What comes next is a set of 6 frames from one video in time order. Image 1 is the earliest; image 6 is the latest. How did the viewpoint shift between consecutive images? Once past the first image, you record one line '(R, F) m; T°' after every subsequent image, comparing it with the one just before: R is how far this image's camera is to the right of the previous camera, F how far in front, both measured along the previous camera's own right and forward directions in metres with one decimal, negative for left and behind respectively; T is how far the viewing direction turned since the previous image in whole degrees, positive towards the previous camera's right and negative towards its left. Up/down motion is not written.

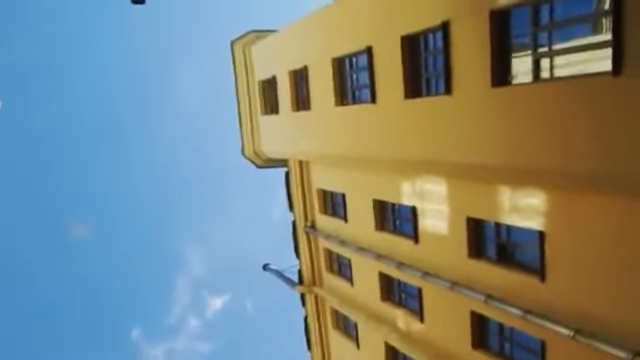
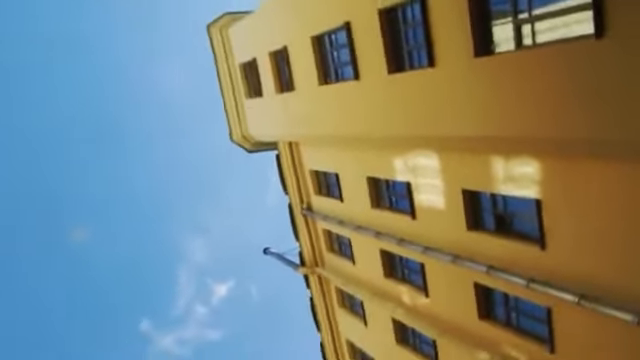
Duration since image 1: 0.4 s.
(+0.3, +0.3) m; 0°
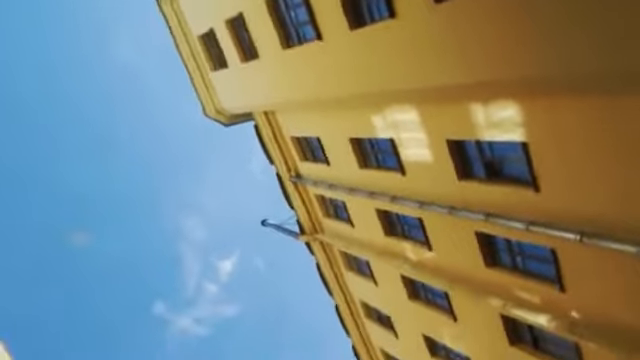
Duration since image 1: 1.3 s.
(+0.5, +0.6) m; 0°
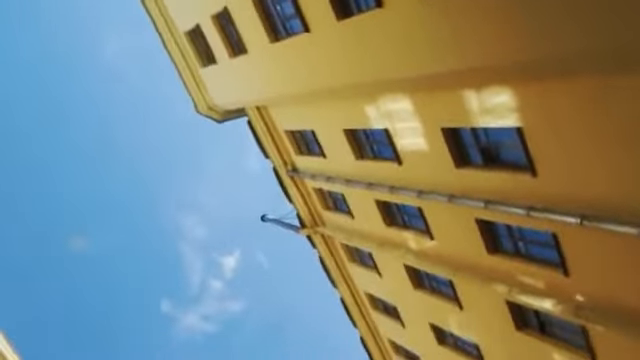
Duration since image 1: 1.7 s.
(+0.2, +0.2) m; 0°
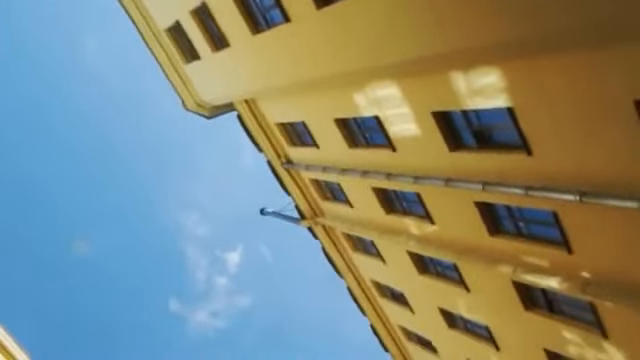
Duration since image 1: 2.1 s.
(+0.3, +0.2) m; 0°
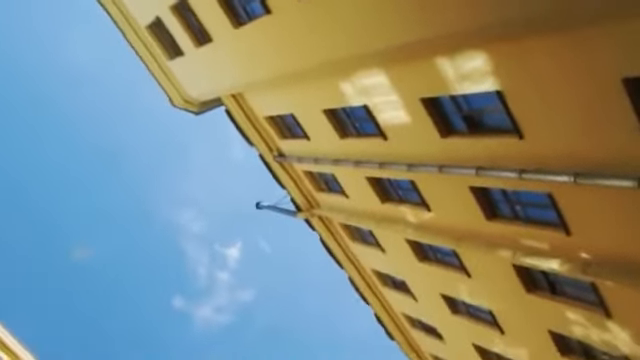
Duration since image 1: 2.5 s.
(+0.2, +0.1) m; 0°
